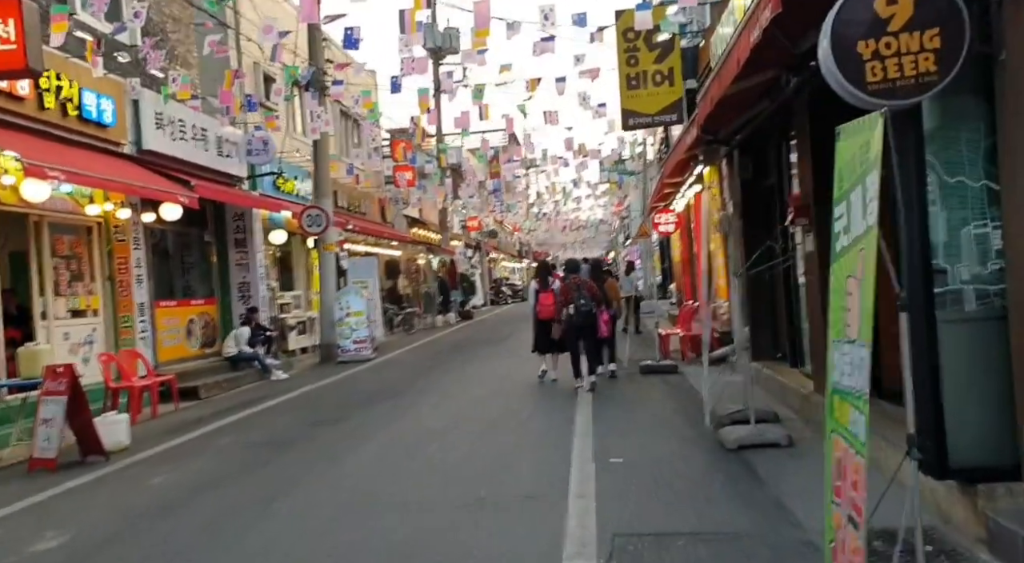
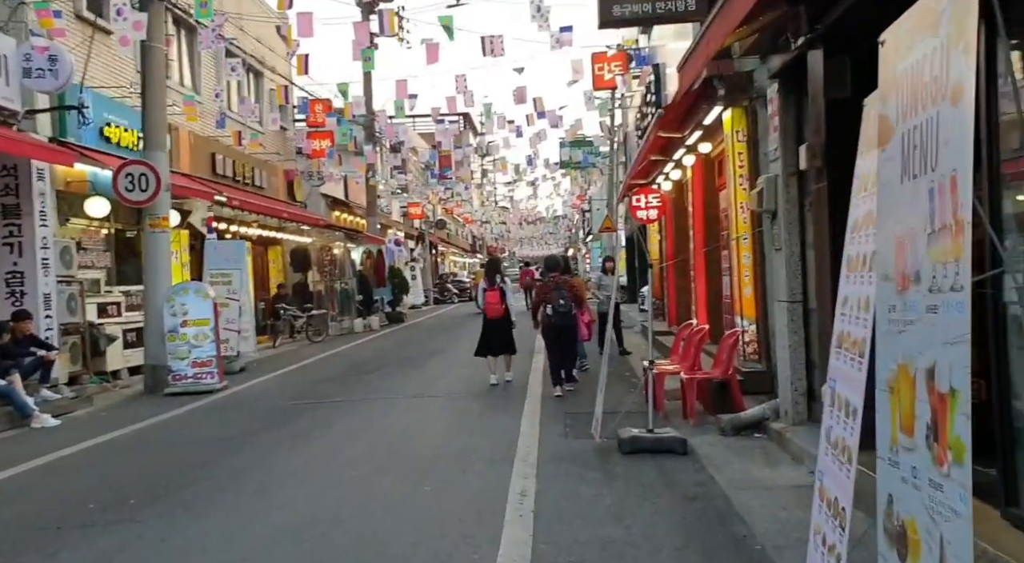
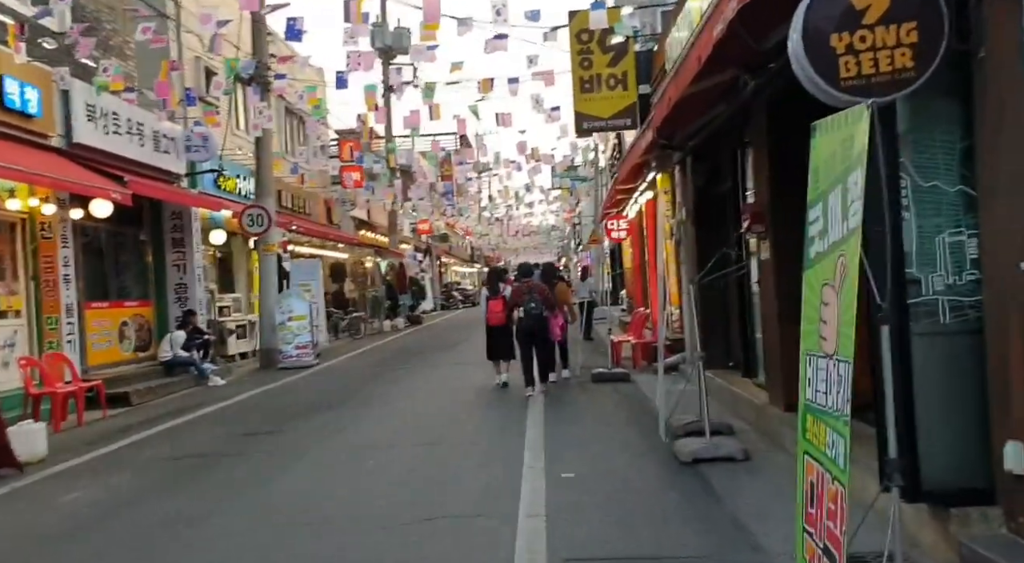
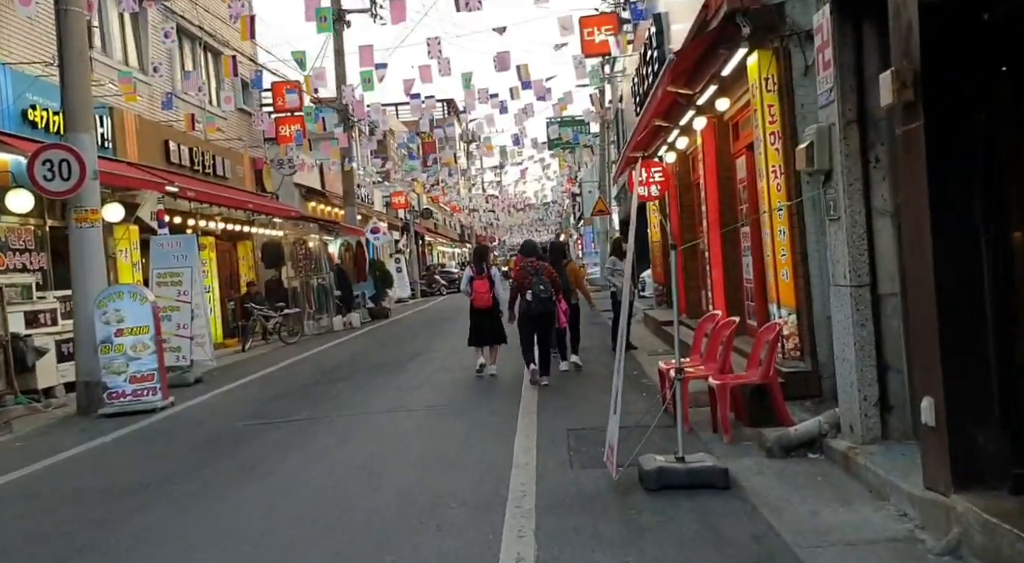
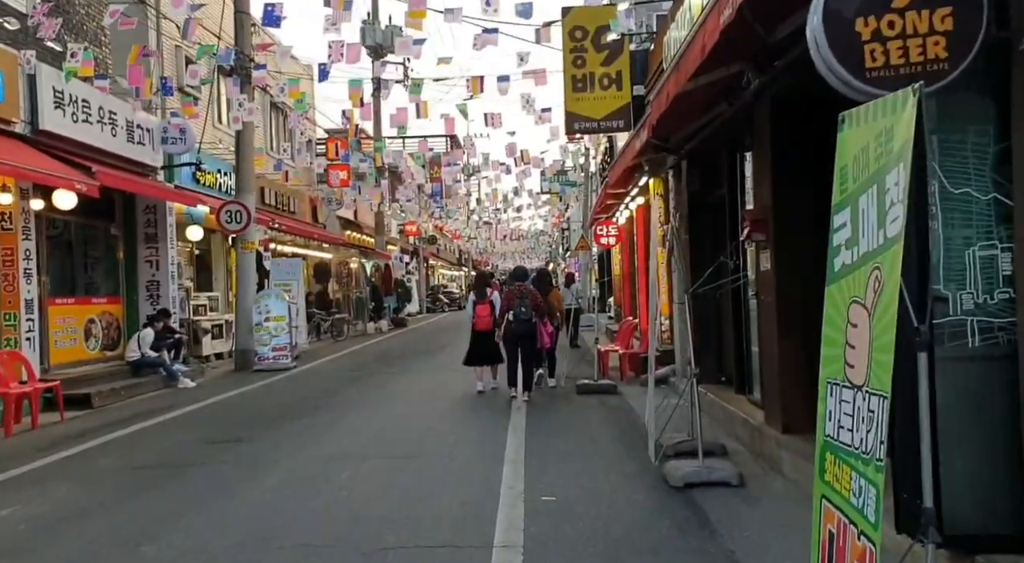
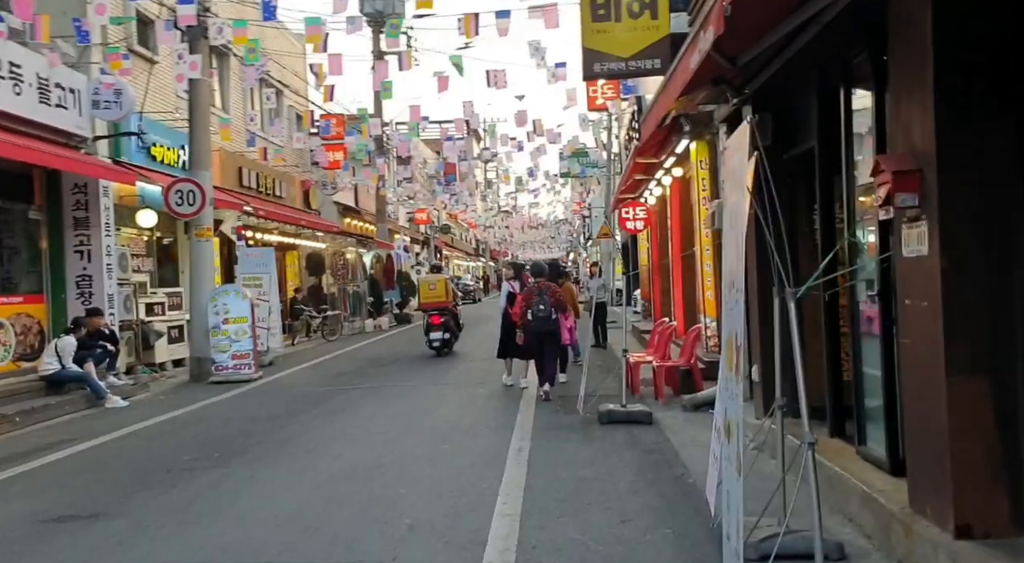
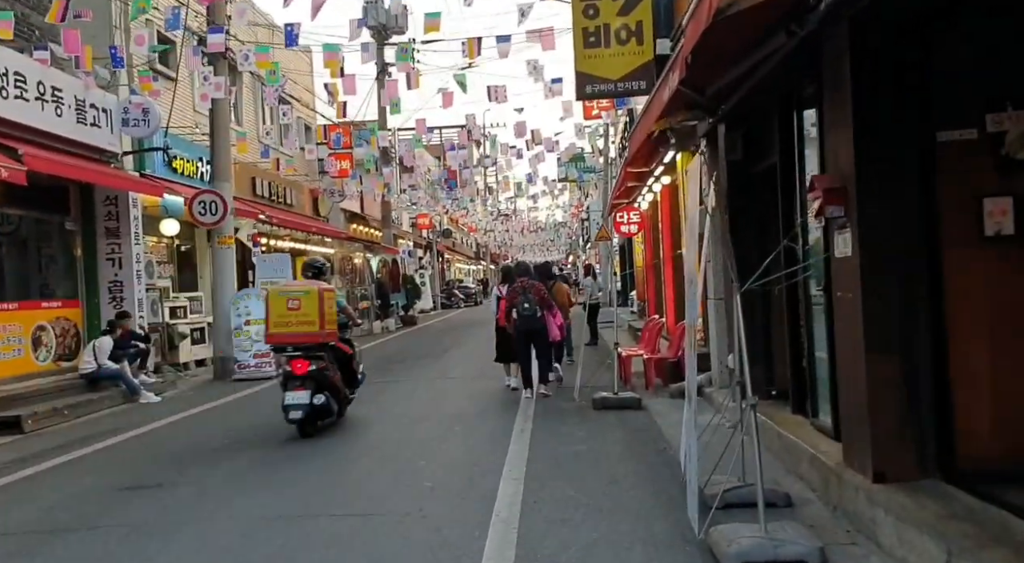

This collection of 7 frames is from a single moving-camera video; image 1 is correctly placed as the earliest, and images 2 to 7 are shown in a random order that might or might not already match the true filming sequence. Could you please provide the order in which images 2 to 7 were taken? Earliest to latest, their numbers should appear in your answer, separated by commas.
3, 5, 7, 6, 2, 4
